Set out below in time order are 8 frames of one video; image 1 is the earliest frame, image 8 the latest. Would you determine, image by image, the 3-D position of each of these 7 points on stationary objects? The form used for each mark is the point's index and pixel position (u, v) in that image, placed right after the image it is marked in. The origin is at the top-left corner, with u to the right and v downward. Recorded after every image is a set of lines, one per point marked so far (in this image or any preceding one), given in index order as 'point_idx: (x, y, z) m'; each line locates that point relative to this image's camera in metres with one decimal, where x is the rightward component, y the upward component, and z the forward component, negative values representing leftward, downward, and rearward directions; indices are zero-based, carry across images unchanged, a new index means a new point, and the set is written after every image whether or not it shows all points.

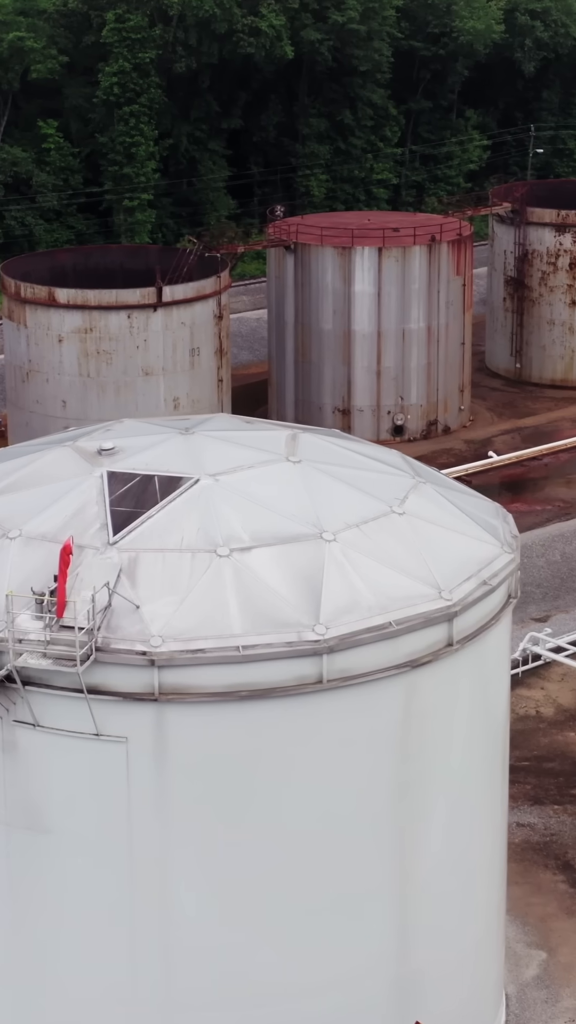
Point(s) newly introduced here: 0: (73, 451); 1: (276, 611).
0: (-2.4, +0.7, +18.7) m
1: (-0.1, -1.0, +16.5) m
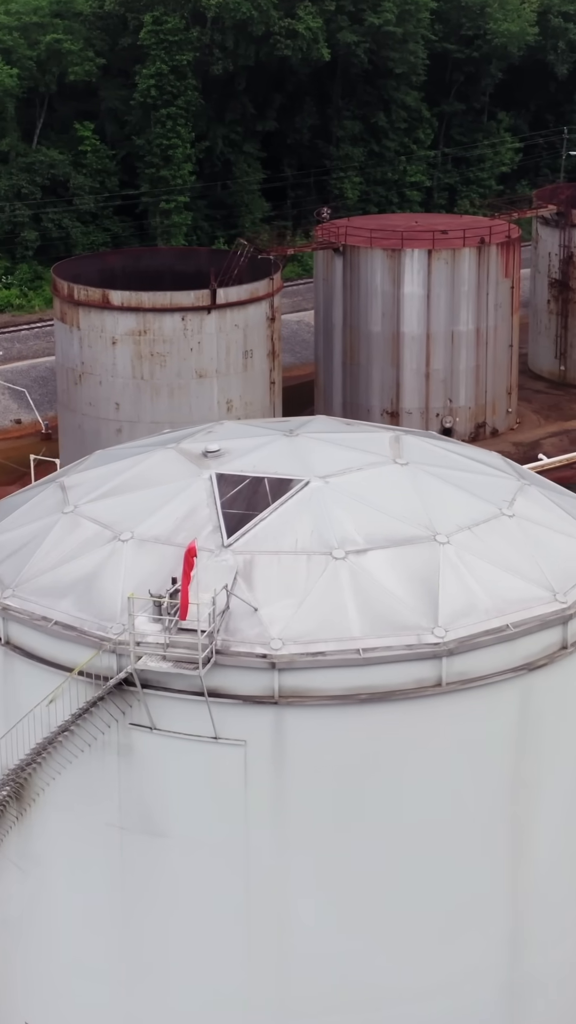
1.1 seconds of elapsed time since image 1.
0: (-1.2, +0.6, +18.6) m
1: (+1.0, -1.0, +16.5) m
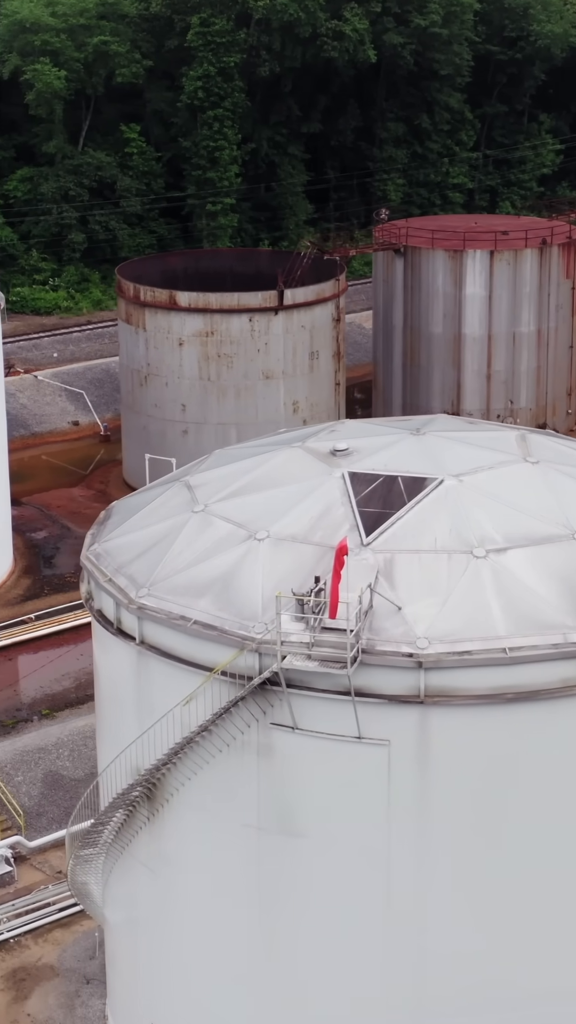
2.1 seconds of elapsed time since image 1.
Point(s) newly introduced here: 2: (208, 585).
0: (+0.2, +0.7, +18.5) m
1: (+2.4, -1.0, +16.4) m
2: (-0.8, -0.7, +17.0) m
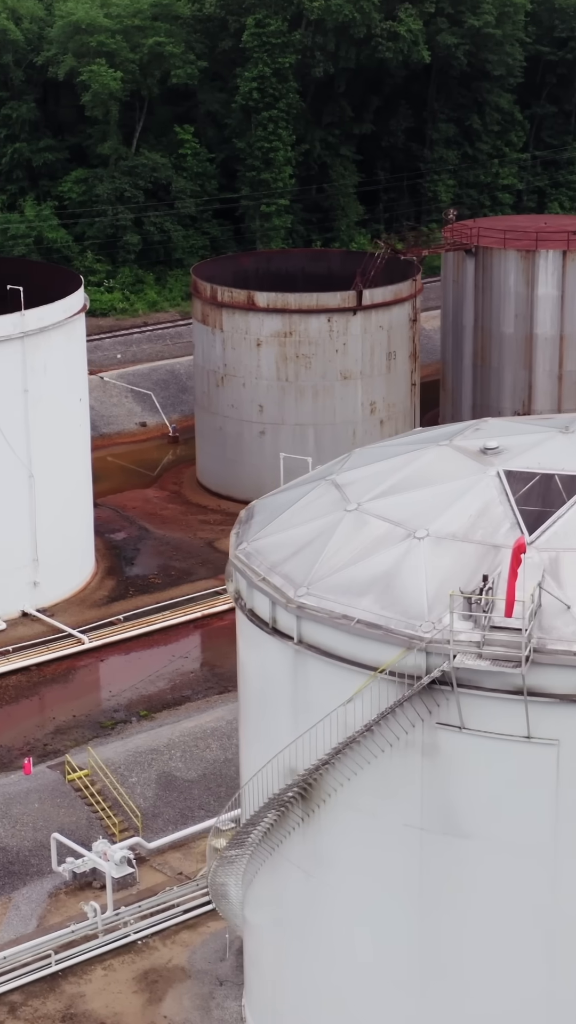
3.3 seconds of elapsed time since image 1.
0: (+1.8, +0.7, +18.4) m
1: (+4.1, -0.9, +16.3) m
2: (+0.8, -0.7, +16.9) m
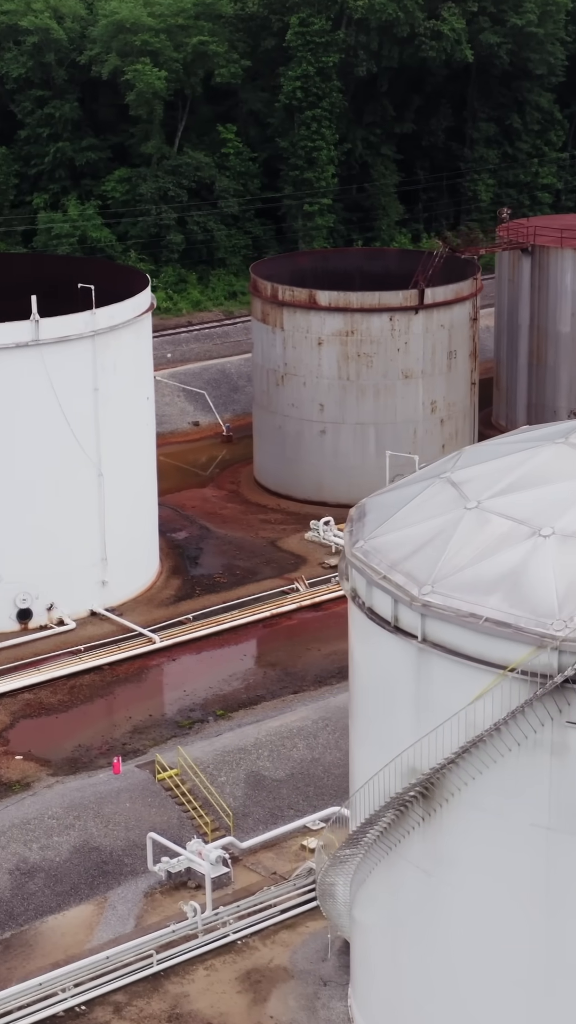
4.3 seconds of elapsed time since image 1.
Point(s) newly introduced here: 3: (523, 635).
0: (+3.1, +0.7, +18.3) m
1: (+5.3, -0.9, +16.2) m
2: (+2.1, -0.7, +16.8) m
3: (+2.3, -1.2, +16.2) m
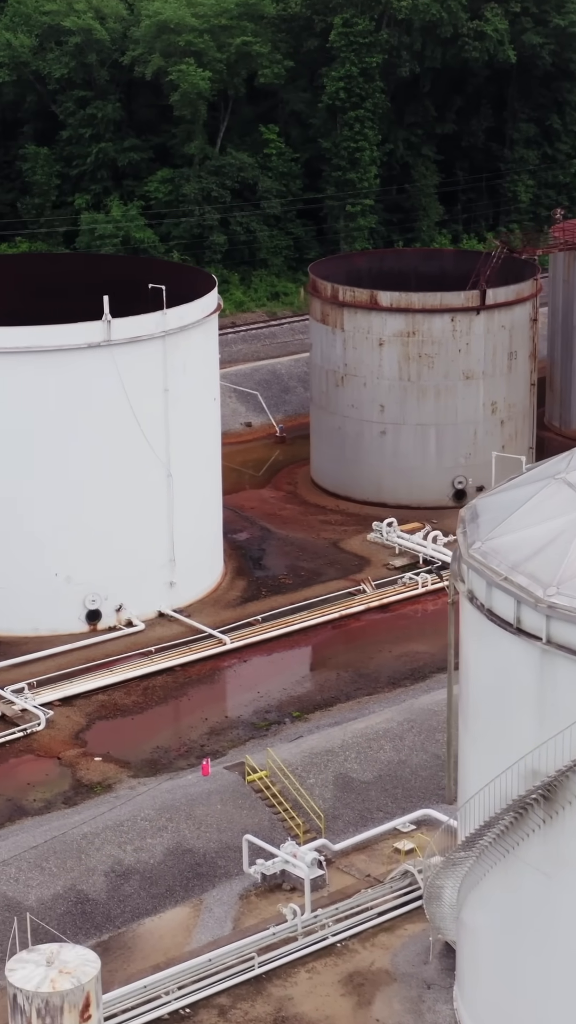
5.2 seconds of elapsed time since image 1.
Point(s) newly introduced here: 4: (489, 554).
0: (+4.3, +0.7, +18.2) m
1: (+6.6, -0.9, +16.1) m
2: (+3.3, -0.7, +16.7) m
3: (+3.5, -1.2, +16.1) m
4: (+2.1, -0.4, +17.9) m
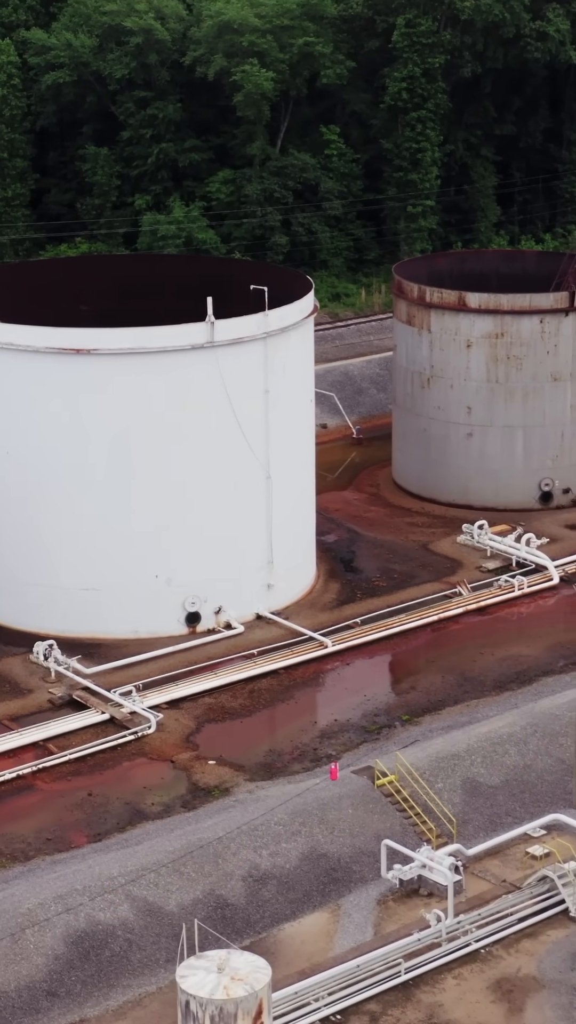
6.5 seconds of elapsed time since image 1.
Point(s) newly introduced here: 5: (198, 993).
0: (+6.1, +0.6, +18.1) m
1: (+8.3, -1.0, +15.9) m
2: (+5.1, -0.8, +16.6) m
3: (+5.3, -1.2, +15.9) m
4: (+3.9, -0.5, +17.8) m
5: (-0.9, -4.9, +17.1) m
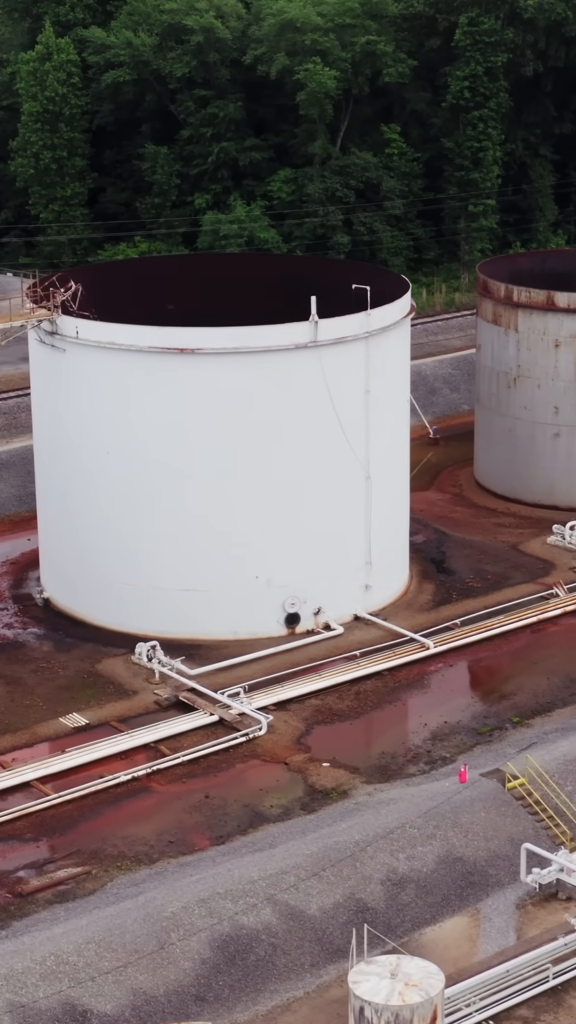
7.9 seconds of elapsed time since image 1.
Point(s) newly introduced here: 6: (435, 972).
0: (+7.9, +0.6, +17.9) m
1: (+10.1, -1.0, +15.7) m
2: (+6.9, -0.8, +16.4) m
3: (+7.1, -1.2, +15.8) m
4: (+5.7, -0.5, +17.6) m
5: (+0.9, -4.9, +16.9) m
6: (+1.5, -4.7, +17.3) m
